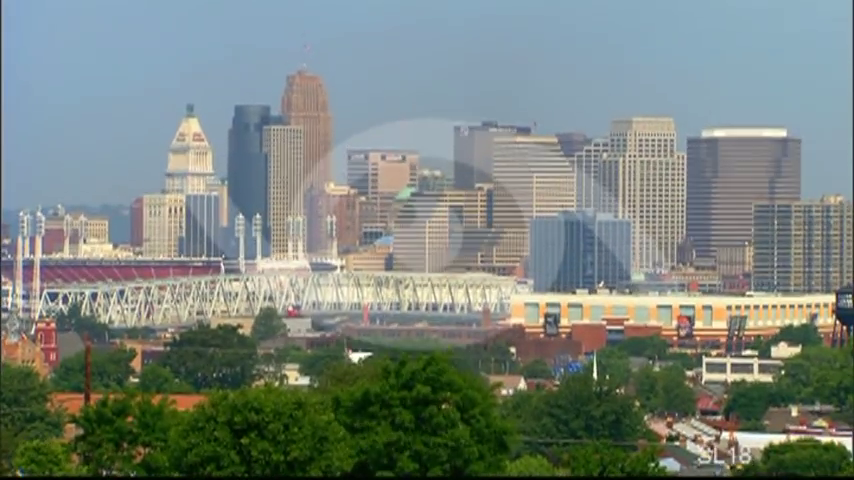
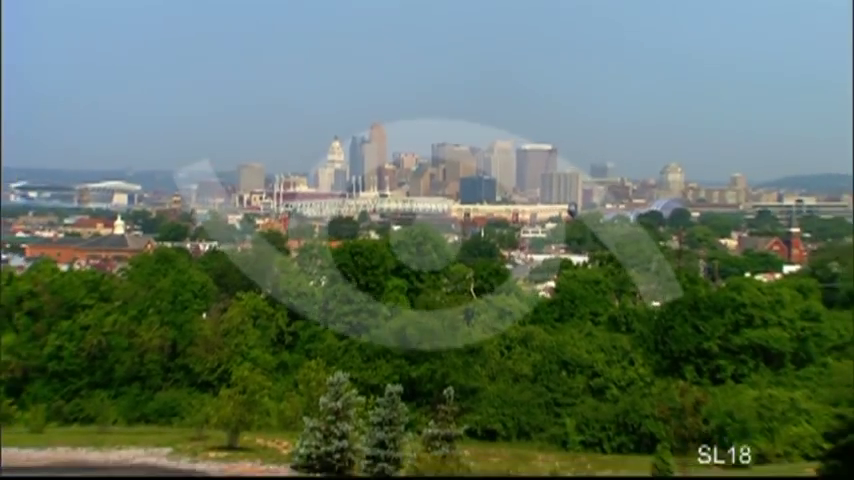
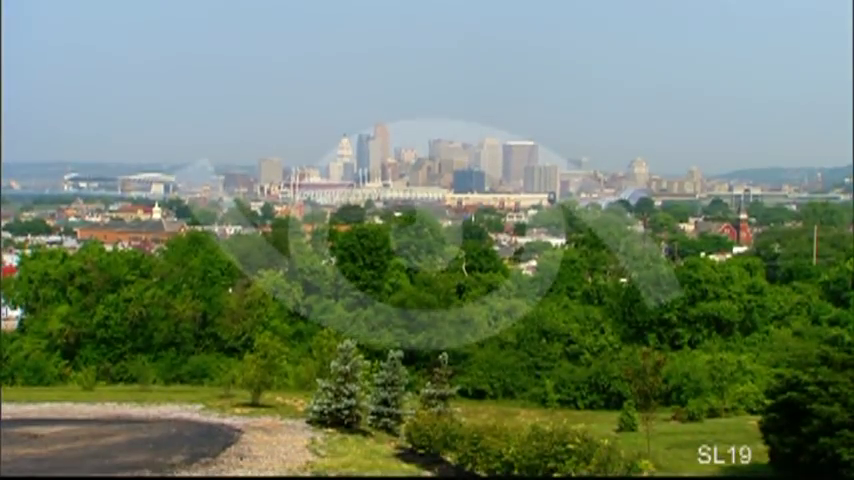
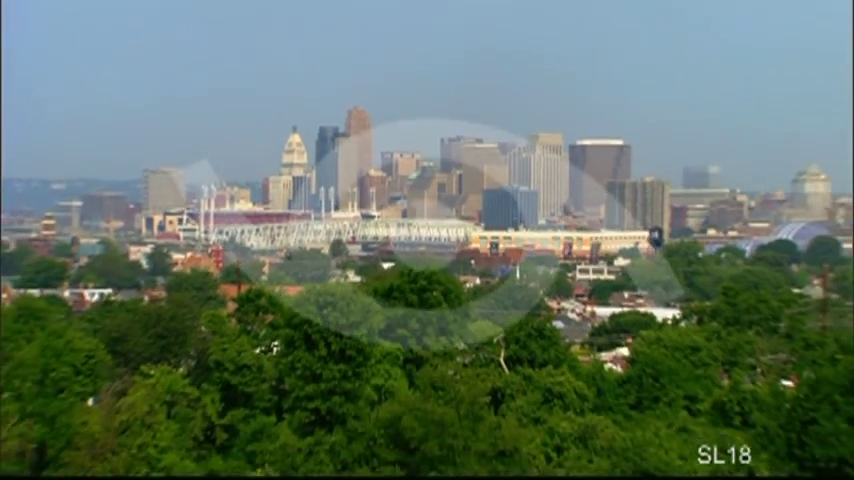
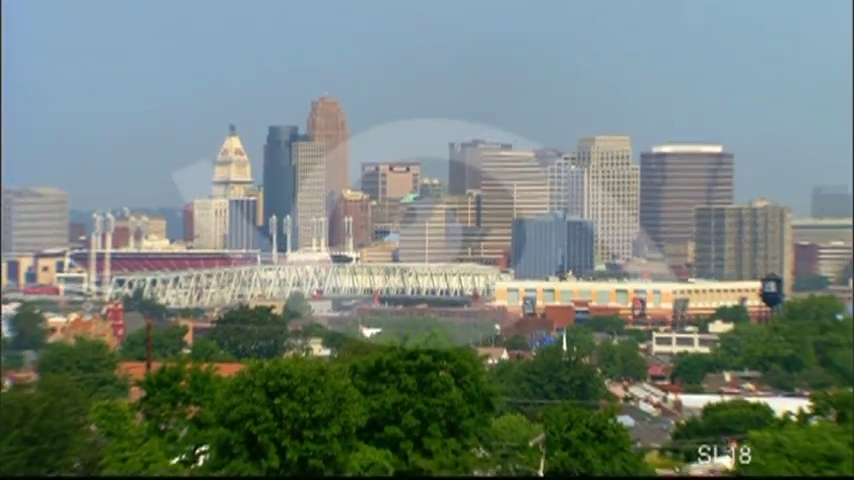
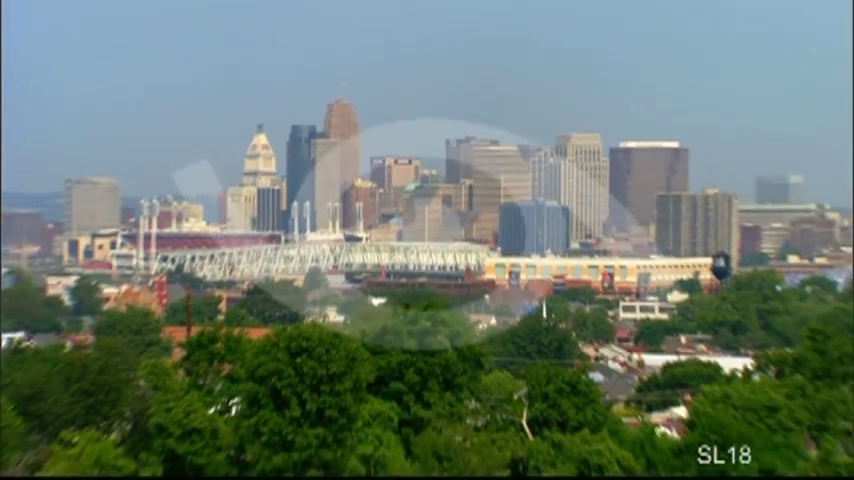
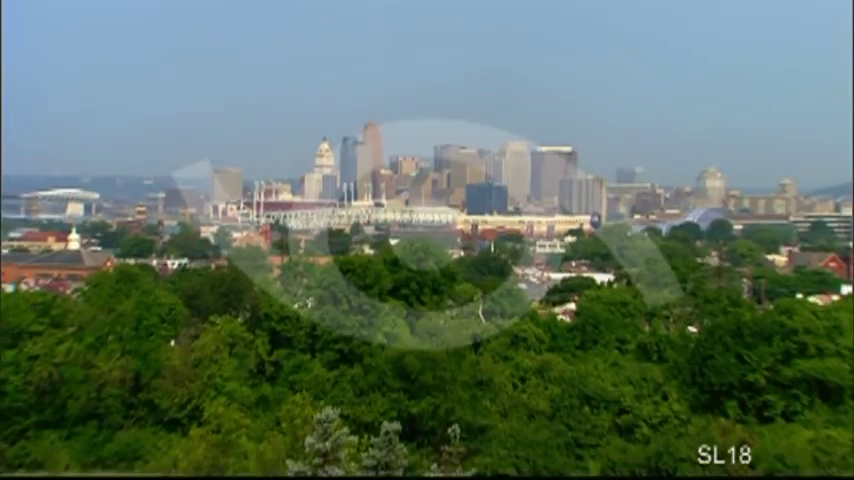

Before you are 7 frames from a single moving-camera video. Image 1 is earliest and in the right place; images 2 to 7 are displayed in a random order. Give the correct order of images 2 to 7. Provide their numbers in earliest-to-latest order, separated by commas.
5, 6, 4, 7, 2, 3
